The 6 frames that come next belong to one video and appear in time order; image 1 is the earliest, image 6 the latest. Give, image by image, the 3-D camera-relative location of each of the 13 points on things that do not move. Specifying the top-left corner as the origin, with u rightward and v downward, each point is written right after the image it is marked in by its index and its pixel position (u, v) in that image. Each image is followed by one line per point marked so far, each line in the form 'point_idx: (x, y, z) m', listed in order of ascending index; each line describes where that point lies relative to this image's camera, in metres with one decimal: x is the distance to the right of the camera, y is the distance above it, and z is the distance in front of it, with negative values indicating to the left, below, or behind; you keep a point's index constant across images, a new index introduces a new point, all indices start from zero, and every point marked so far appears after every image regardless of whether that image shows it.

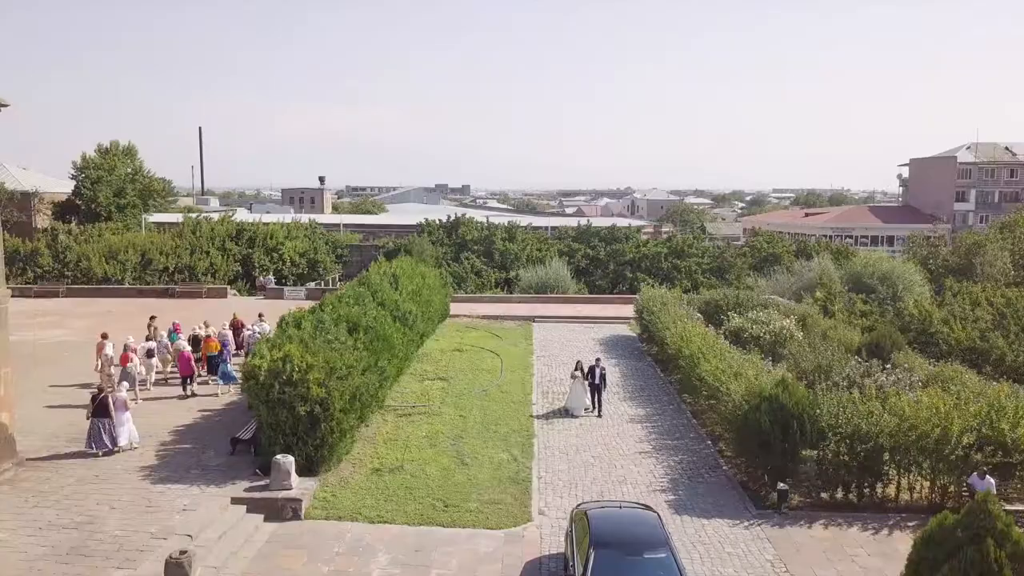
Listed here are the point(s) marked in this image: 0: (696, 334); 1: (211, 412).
0: (+3.9, -1.0, +13.8) m
1: (-5.0, -2.1, +10.9) m
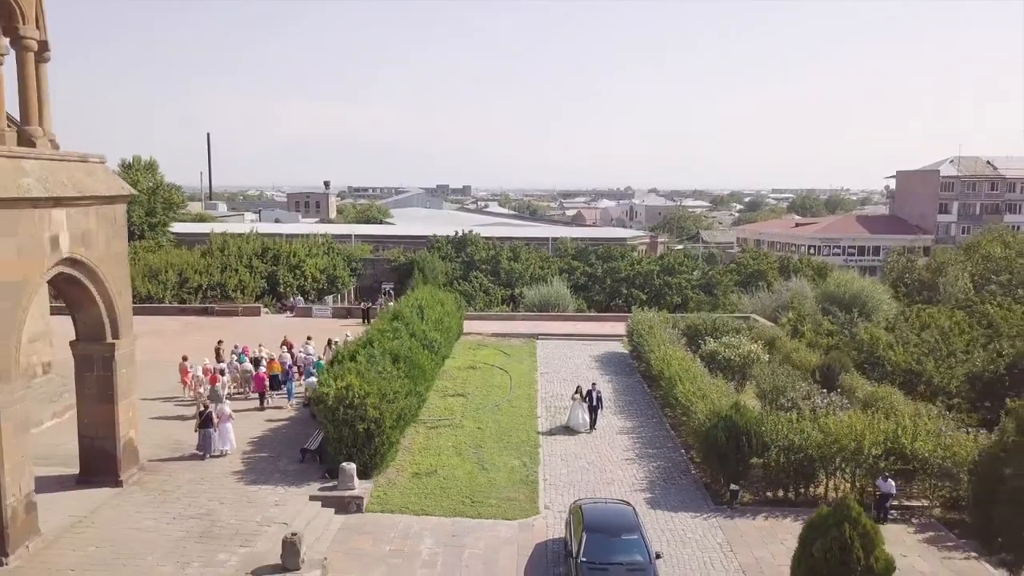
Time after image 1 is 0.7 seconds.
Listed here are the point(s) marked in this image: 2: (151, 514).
0: (+4.1, -1.8, +16.3) m
1: (-4.8, -2.8, +13.4) m
2: (-5.5, -3.4, +9.8) m
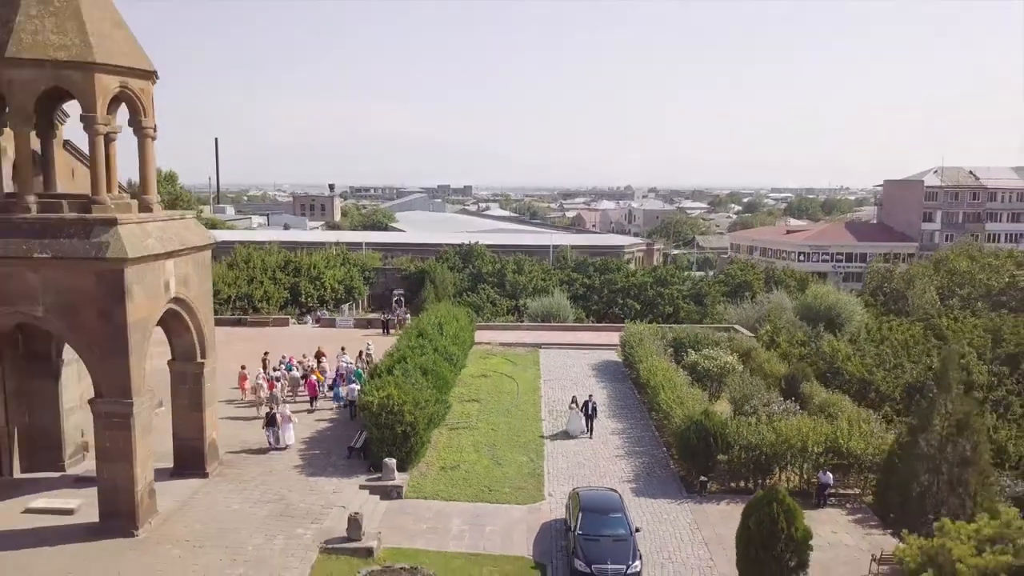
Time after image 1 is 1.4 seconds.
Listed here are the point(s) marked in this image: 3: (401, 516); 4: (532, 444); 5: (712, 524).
0: (+4.3, -2.3, +18.8) m
1: (-4.6, -3.4, +15.9) m
2: (-5.3, -4.0, +12.4) m
3: (-2.1, -4.4, +12.4) m
4: (+0.5, -3.9, +16.1) m
5: (+3.8, -4.5, +12.4) m
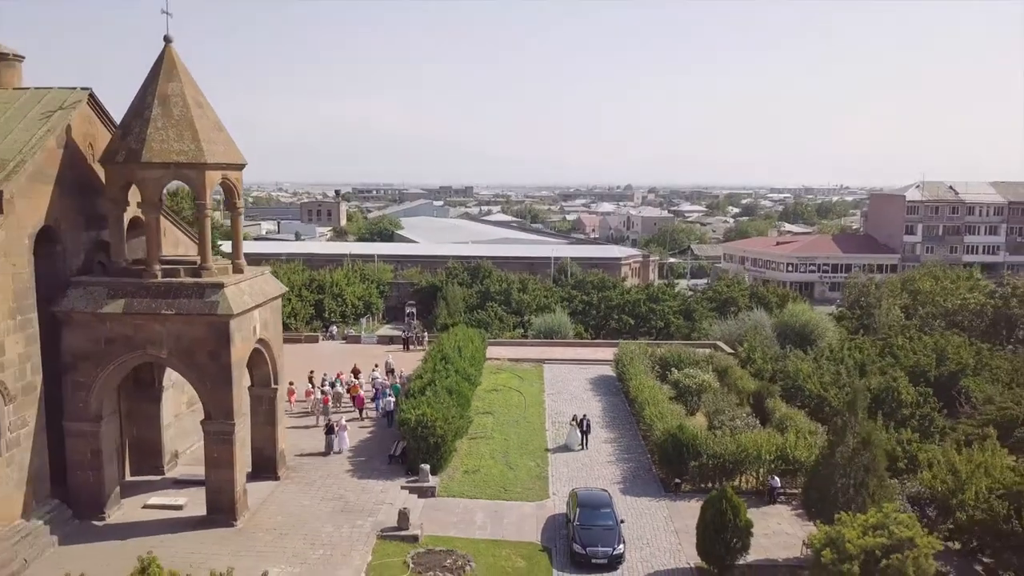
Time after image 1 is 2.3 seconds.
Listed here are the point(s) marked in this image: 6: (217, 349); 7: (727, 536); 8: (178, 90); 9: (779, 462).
0: (+4.6, -3.3, +22.0) m
1: (-4.3, -4.4, +19.2) m
2: (-5.0, -5.0, +15.6) m
3: (-1.9, -5.4, +15.6) m
4: (+0.8, -4.9, +19.3) m
5: (+4.1, -5.5, +15.6) m
6: (-6.2, -1.3, +13.7) m
7: (+4.3, -4.9, +12.8) m
8: (-7.2, +4.3, +14.0) m
9: (+6.9, -4.5, +16.8) m
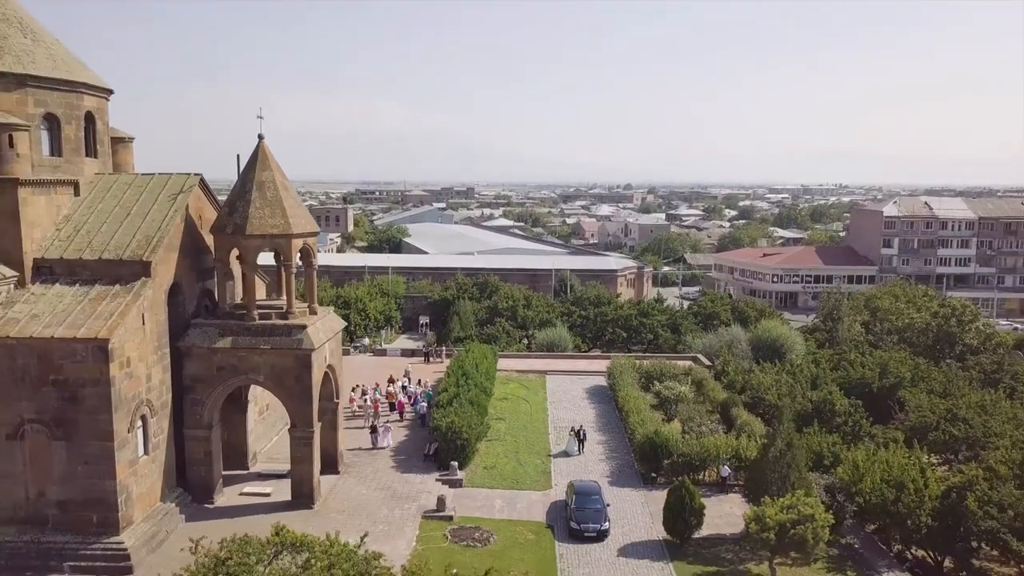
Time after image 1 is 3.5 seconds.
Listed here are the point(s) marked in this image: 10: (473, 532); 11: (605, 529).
0: (+5.0, -4.4, +26.4) m
1: (-4.0, -5.5, +23.6) m
2: (-4.6, -6.1, +20.0) m
3: (-1.5, -6.5, +20.0) m
4: (+1.1, -6.0, +23.8) m
5: (+4.5, -6.7, +20.0) m
6: (-5.9, -2.4, +18.1) m
7: (+4.6, -6.1, +17.2) m
8: (-6.9, +3.2, +18.4) m
9: (+7.3, -5.6, +21.2) m
10: (-1.1, -6.8, +17.9) m
11: (+2.6, -6.7, +18.0) m
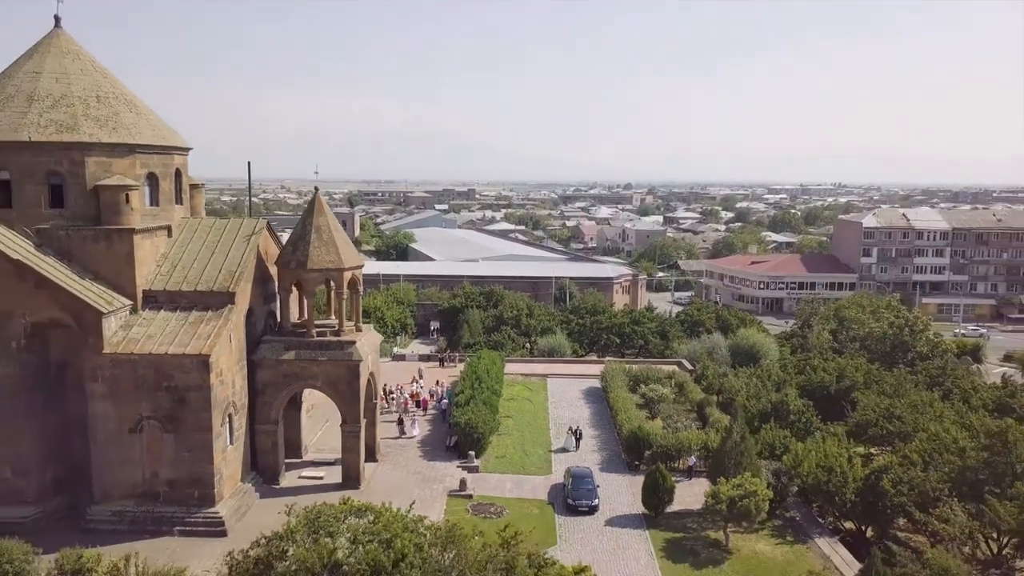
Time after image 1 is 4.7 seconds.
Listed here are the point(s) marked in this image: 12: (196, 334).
0: (+5.3, -5.2, +30.8) m
1: (-3.7, -6.3, +27.9) m
2: (-4.4, -6.9, +24.4) m
3: (-1.2, -7.3, +24.4) m
4: (+1.4, -6.8, +28.1) m
5: (+4.8, -7.5, +24.4) m
6: (-5.6, -3.2, +22.4) m
7: (+4.9, -6.9, +21.6) m
8: (-6.6, +2.4, +22.8) m
9: (+7.6, -6.4, +25.6) m
10: (-0.8, -7.6, +22.3) m
11: (+2.9, -7.5, +22.3) m
12: (-9.8, -1.4, +19.9) m
